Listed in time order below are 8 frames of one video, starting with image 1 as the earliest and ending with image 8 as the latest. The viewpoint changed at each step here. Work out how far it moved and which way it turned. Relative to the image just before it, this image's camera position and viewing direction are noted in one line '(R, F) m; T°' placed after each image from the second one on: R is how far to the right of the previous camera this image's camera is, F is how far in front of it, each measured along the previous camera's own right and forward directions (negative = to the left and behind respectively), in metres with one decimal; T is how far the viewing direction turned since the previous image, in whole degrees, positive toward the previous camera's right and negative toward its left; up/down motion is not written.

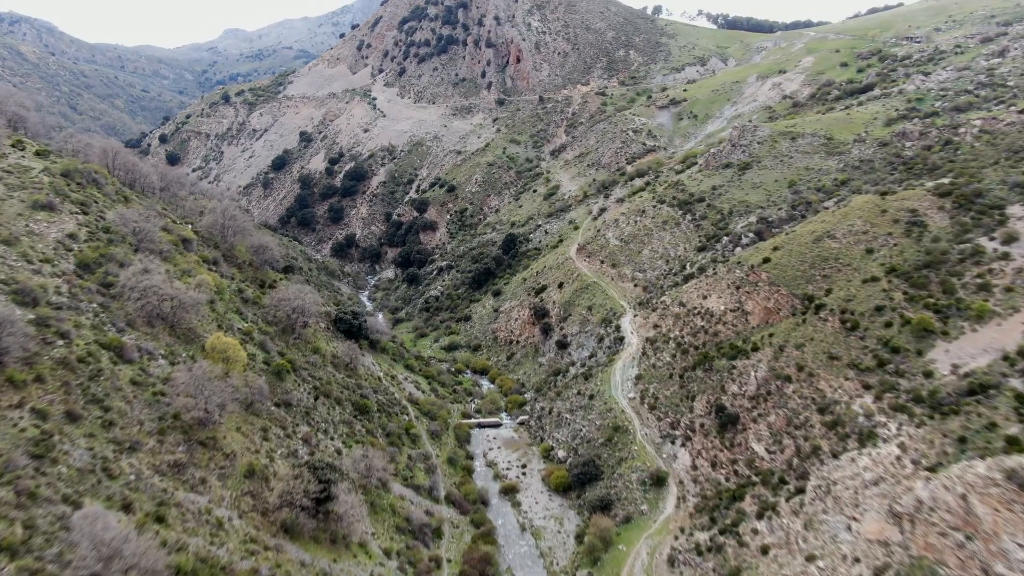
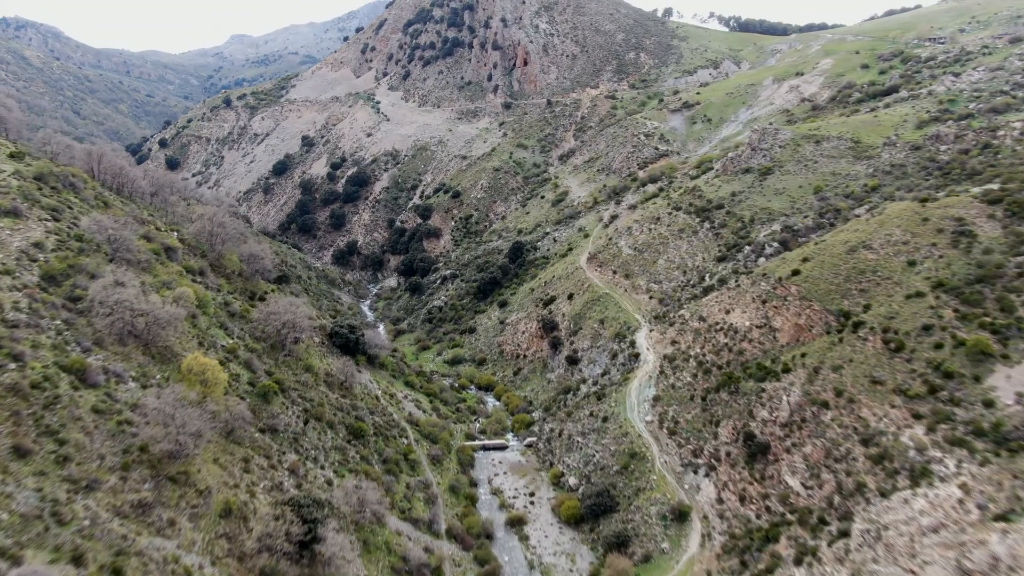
(-0.1, +2.7) m; 0°
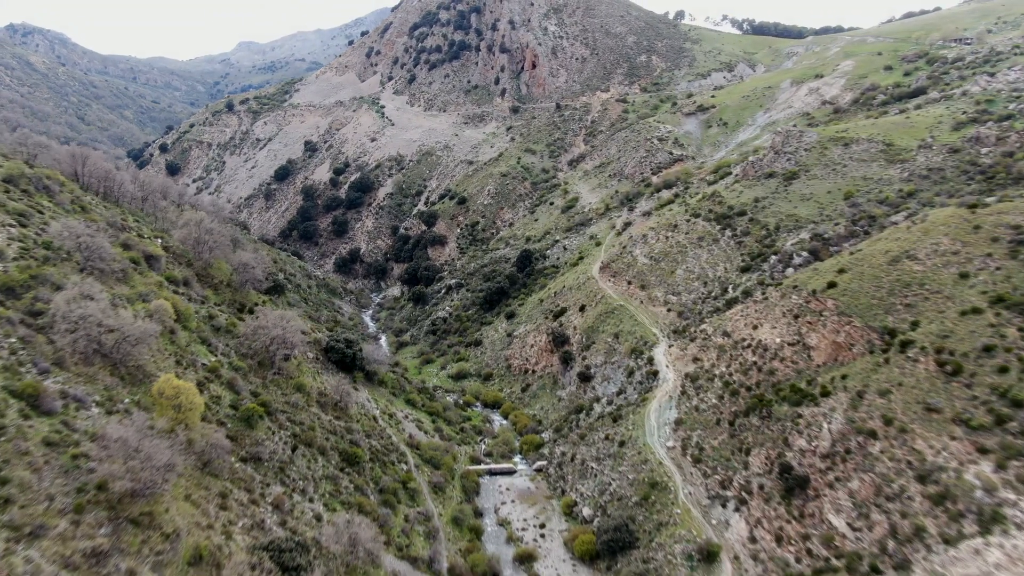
(-0.1, +2.7) m; 0°
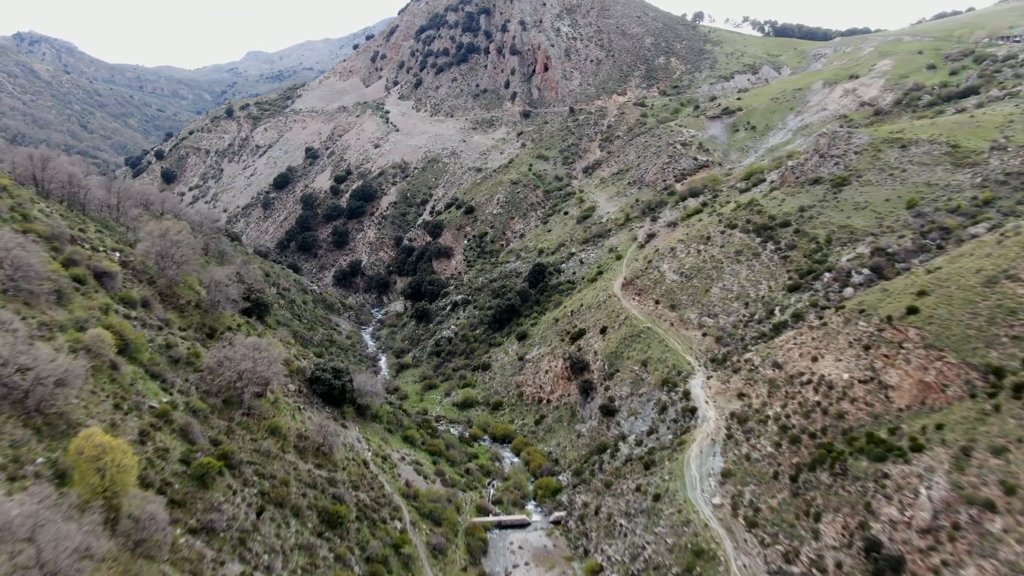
(-0.2, +4.9) m; -1°
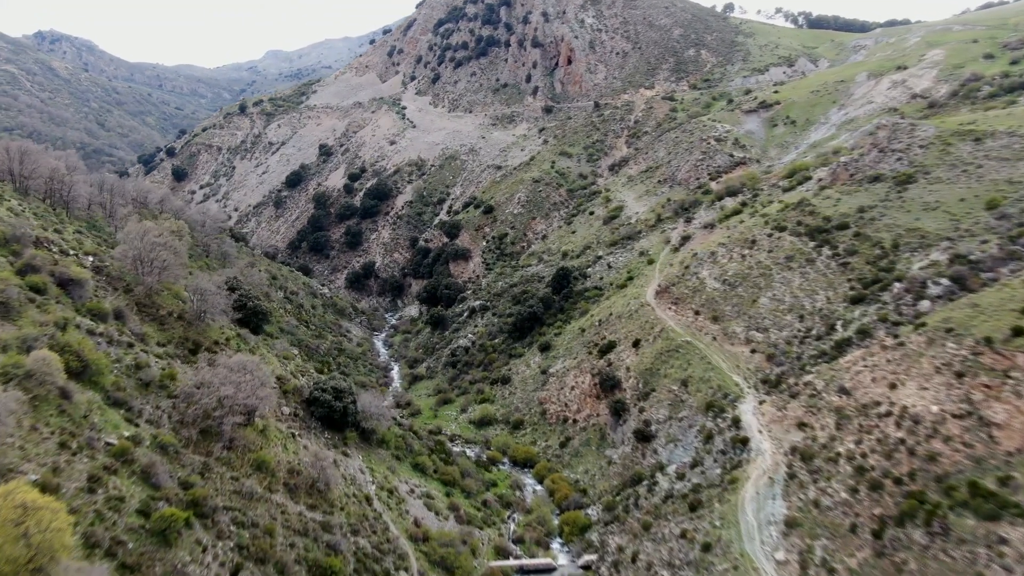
(-0.2, +3.8) m; -1°
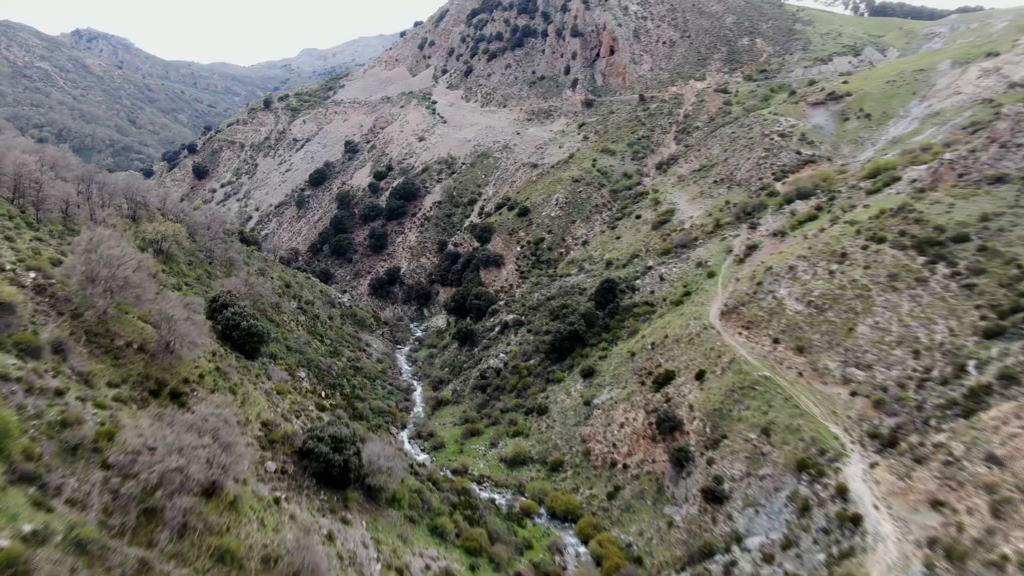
(-0.3, +5.6) m; -2°
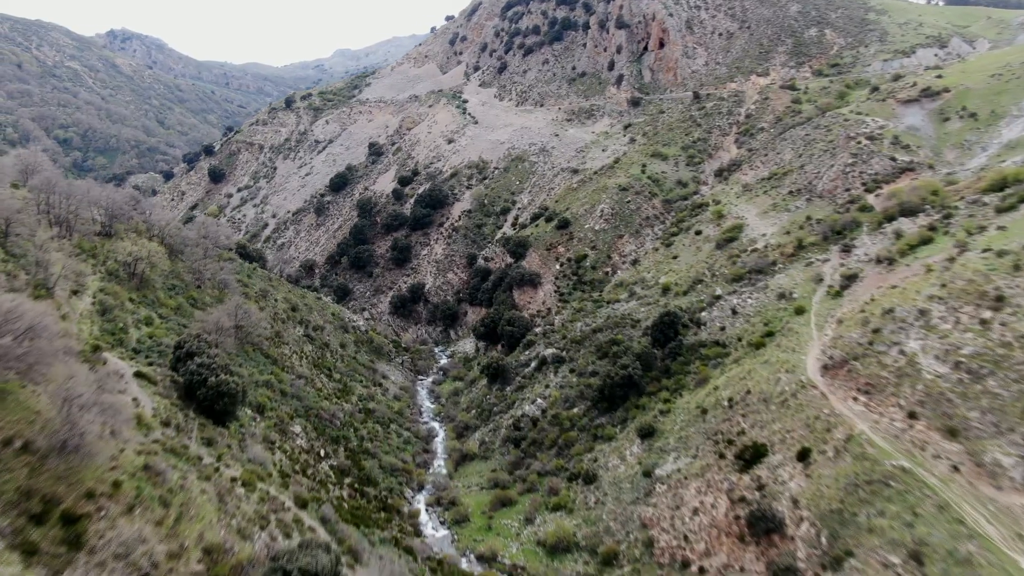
(-0.4, +7.0) m; -2°
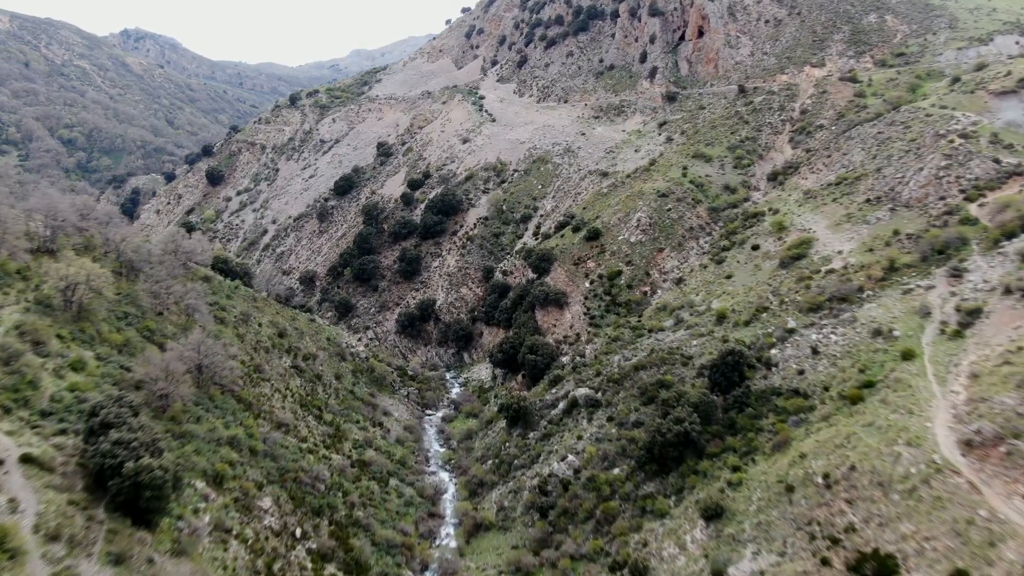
(-0.4, +6.6) m; -1°
